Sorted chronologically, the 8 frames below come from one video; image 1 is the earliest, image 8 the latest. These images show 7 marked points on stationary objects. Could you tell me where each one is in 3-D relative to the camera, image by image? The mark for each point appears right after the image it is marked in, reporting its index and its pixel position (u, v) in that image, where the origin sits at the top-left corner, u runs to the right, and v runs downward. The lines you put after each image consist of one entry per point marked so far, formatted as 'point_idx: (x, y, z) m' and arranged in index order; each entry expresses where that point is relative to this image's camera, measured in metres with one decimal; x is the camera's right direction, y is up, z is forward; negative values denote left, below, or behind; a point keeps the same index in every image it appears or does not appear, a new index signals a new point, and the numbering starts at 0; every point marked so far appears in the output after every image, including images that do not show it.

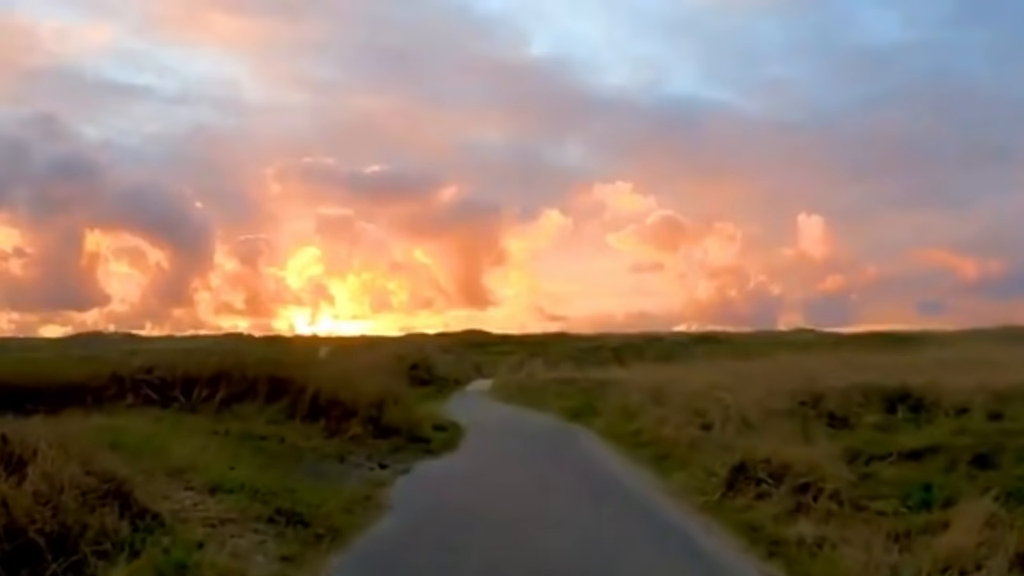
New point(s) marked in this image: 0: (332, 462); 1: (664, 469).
0: (-2.8, -2.8, +18.3) m
1: (+2.2, -2.7, +17.2) m
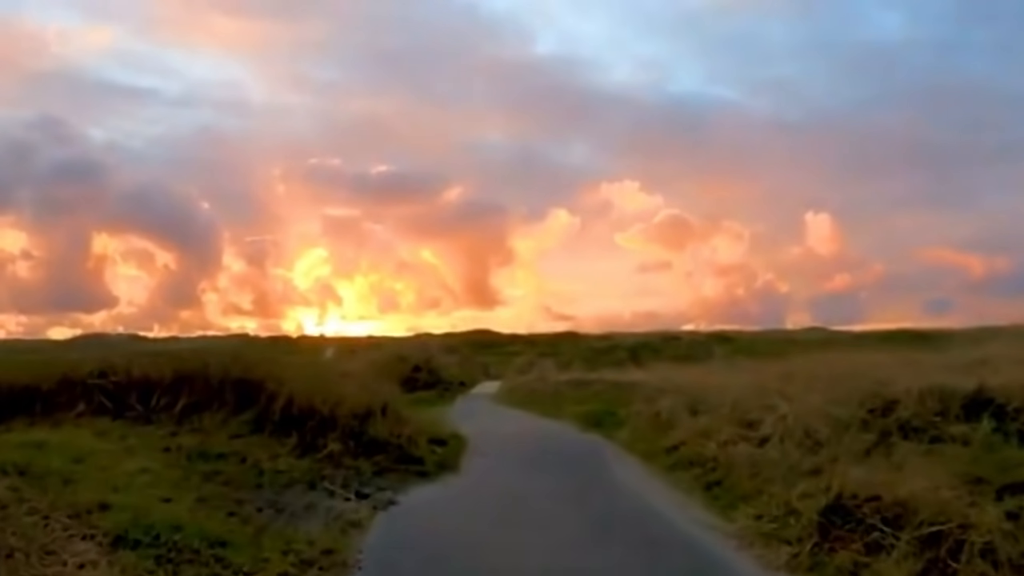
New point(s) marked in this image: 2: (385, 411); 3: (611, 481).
0: (-2.7, -2.6, +14.6) m
1: (+2.4, -2.4, +13.4) m
2: (-2.1, -2.0, +19.6) m
3: (+1.3, -2.6, +15.8) m
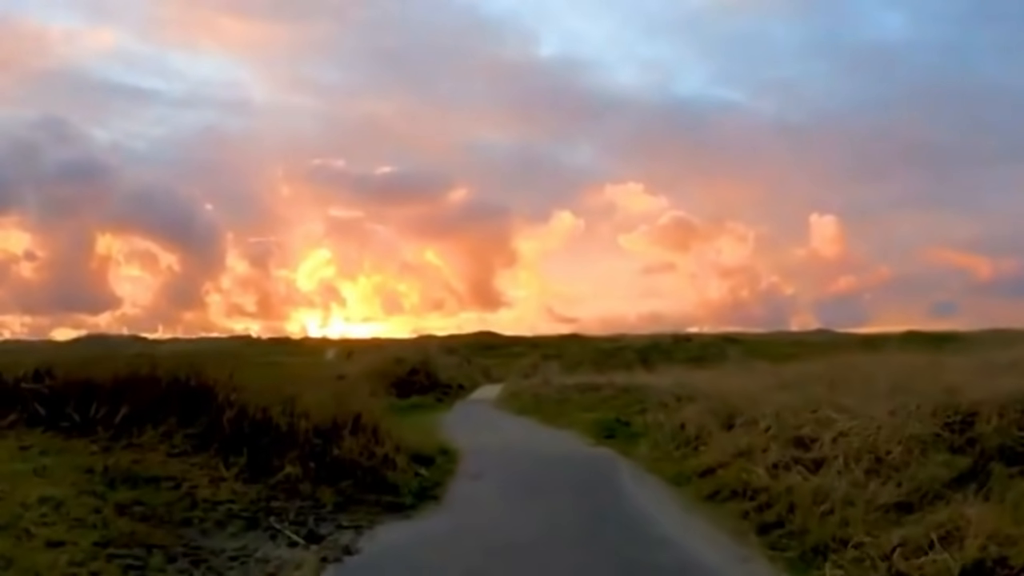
0: (-2.7, -2.4, +11.3) m
1: (+2.3, -2.3, +10.1) m
2: (-2.2, -1.8, +16.3) m
3: (+1.3, -2.4, +12.5) m
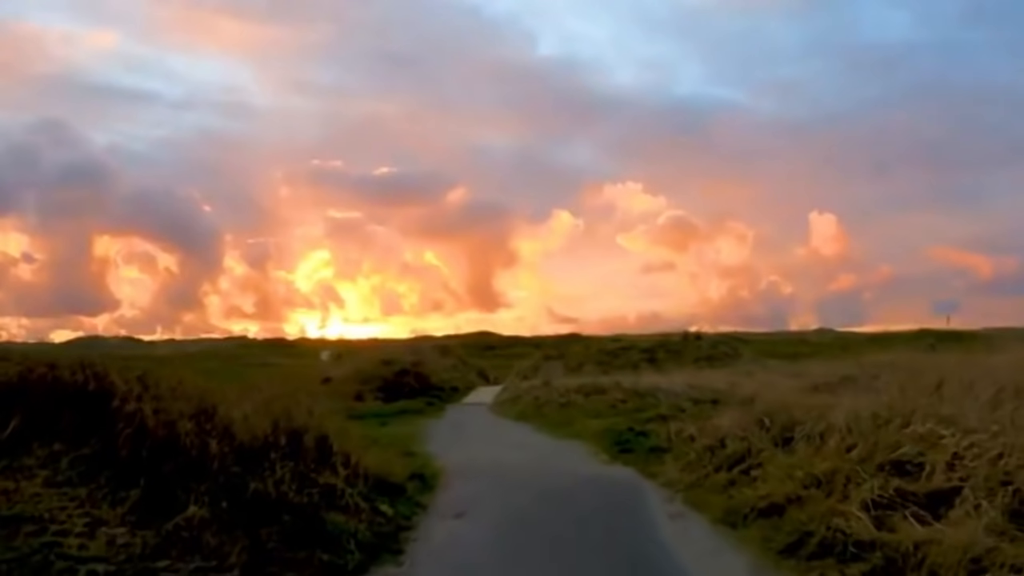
0: (-2.8, -2.1, +7.4) m
1: (+2.3, -2.0, +6.2) m
2: (-2.2, -1.6, +12.4) m
3: (+1.2, -2.2, +8.5) m
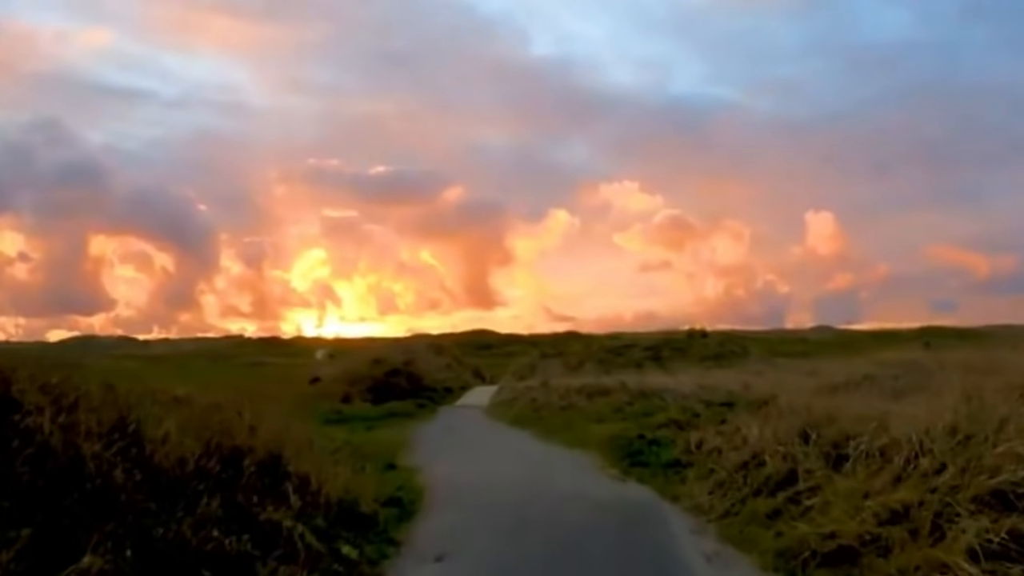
0: (-2.8, -2.0, +5.0) m
1: (+2.3, -1.9, +3.8) m
2: (-2.3, -1.4, +10.0) m
3: (+1.2, -2.0, +6.1) m
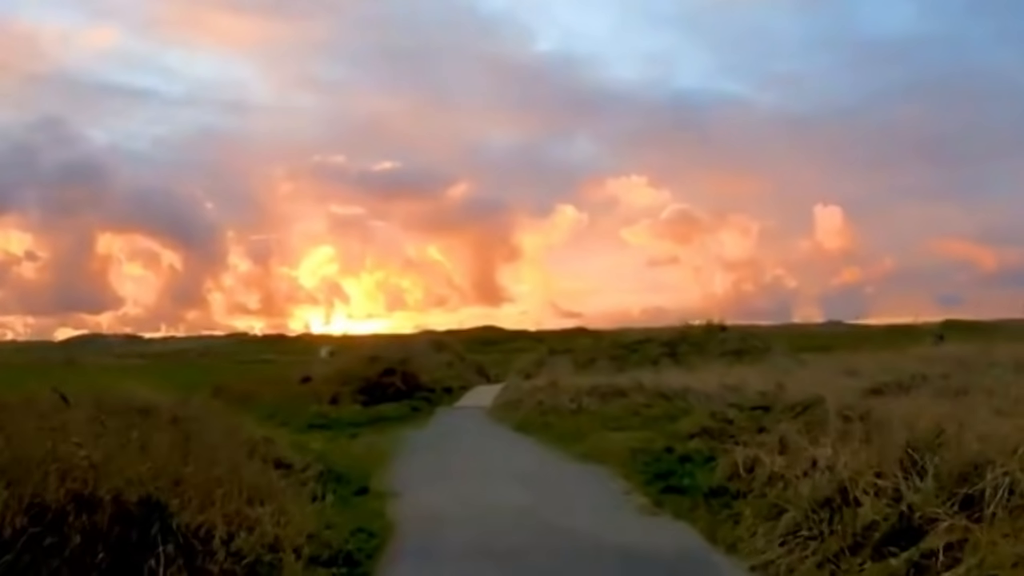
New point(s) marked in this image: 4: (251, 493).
0: (-2.9, -1.8, +1.5) m
1: (+2.2, -1.7, +0.3) m
2: (-2.3, -1.3, +6.4) m
3: (+1.1, -1.8, +2.6) m
4: (-2.4, -1.8, +11.3) m
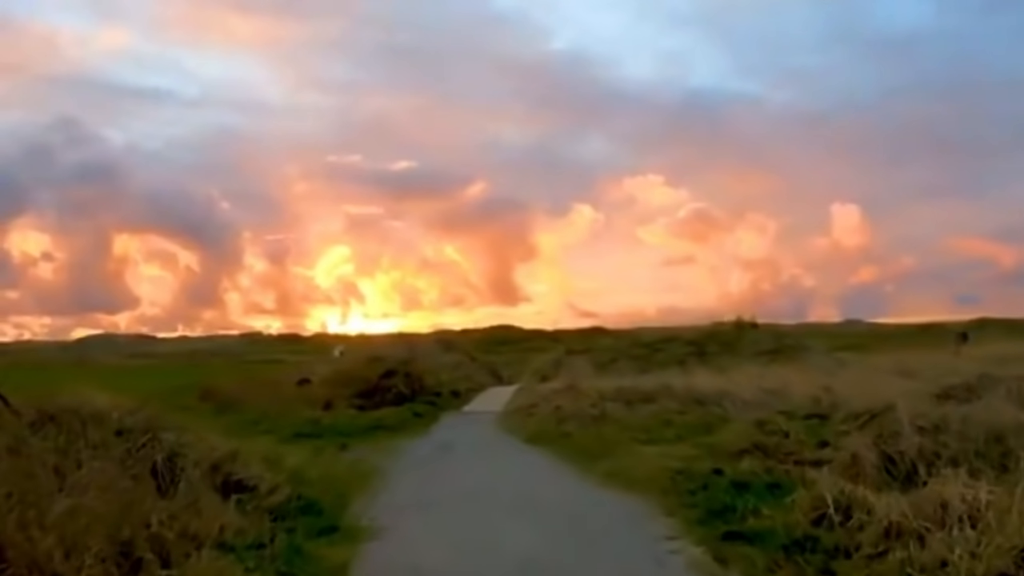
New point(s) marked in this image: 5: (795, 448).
0: (-3.0, -1.6, -2.0) m
1: (+2.1, -1.5, -3.2) m
2: (-2.3, -1.1, +3.0) m
3: (+1.1, -1.6, -0.9) m
4: (-2.4, -1.6, +7.9) m
5: (+4.0, -2.2, +16.9) m
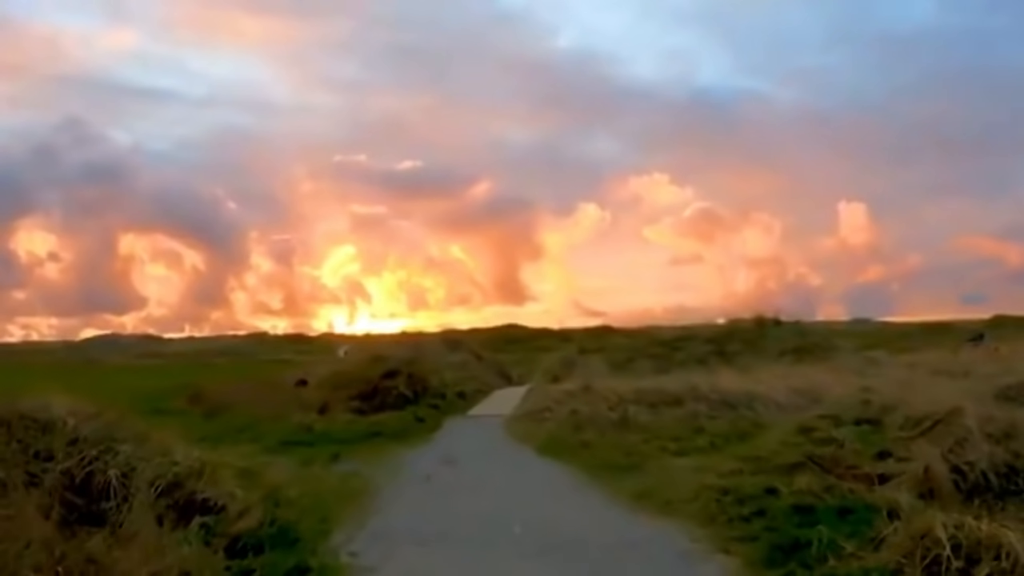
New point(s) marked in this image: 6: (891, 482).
0: (-2.9, -1.5, -4.3) m
1: (+2.1, -1.3, -5.6) m
2: (-2.2, -0.9, +0.7) m
3: (+1.1, -1.5, -3.2) m
4: (-2.3, -1.5, +5.6) m
5: (+4.2, -2.1, +14.5) m
6: (+4.3, -2.0, +13.2) m
